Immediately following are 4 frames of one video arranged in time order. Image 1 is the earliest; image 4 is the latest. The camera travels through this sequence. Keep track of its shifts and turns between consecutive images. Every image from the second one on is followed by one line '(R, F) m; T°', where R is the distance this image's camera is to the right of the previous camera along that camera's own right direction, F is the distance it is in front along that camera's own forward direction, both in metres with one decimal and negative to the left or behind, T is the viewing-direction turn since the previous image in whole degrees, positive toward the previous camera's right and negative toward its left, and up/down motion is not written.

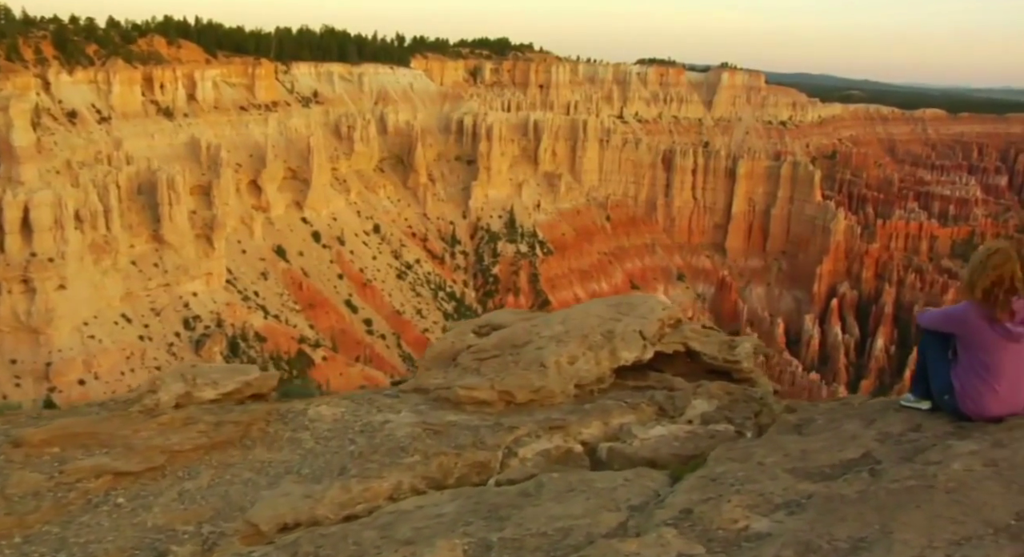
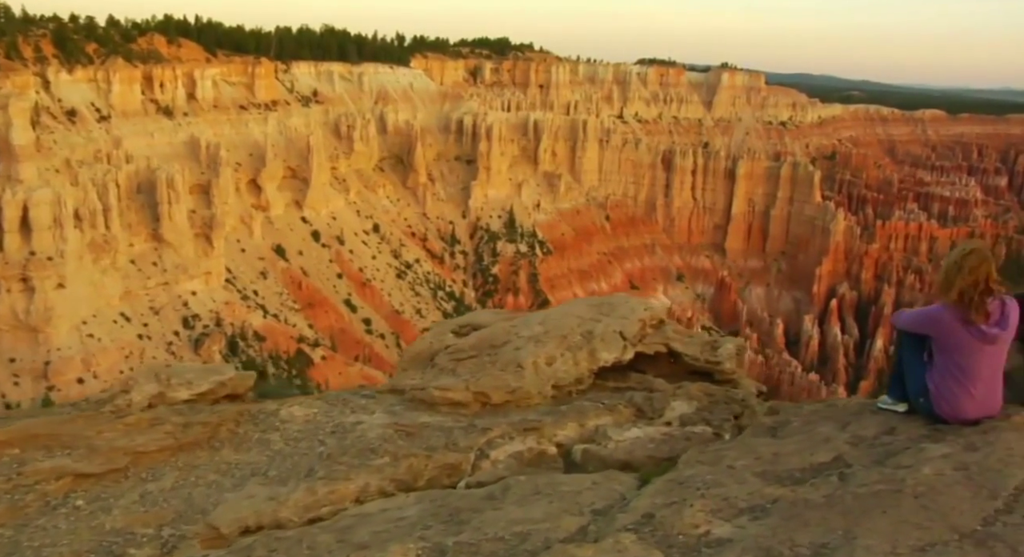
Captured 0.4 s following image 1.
(+0.2, +0.1) m; 0°
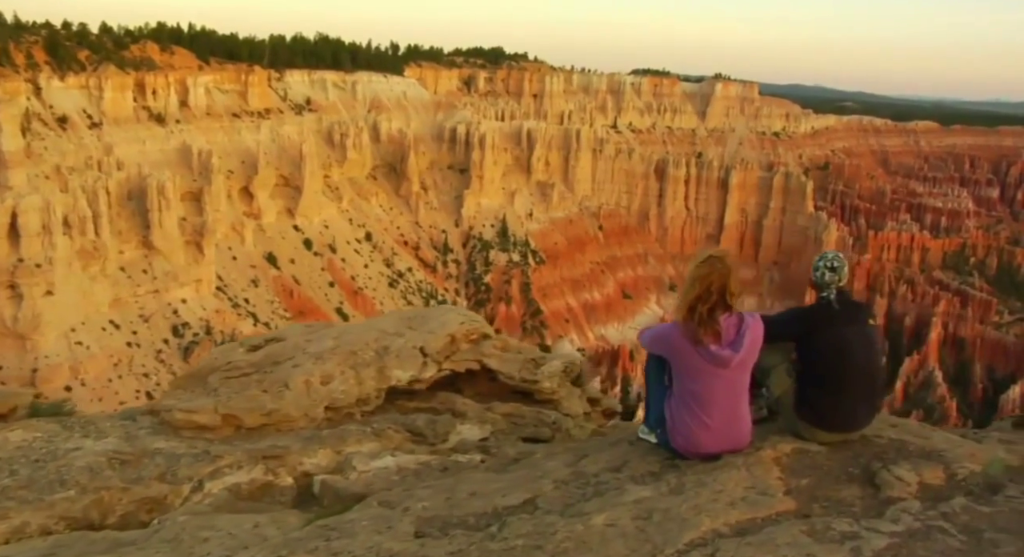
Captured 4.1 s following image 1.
(+2.0, +0.7) m; 0°
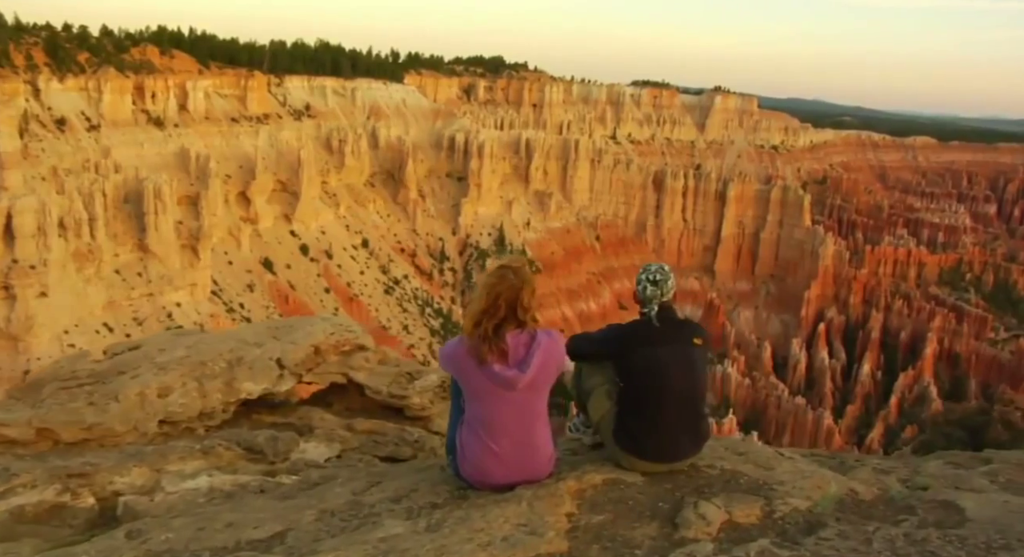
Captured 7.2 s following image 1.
(+1.2, +0.4) m; 0°
